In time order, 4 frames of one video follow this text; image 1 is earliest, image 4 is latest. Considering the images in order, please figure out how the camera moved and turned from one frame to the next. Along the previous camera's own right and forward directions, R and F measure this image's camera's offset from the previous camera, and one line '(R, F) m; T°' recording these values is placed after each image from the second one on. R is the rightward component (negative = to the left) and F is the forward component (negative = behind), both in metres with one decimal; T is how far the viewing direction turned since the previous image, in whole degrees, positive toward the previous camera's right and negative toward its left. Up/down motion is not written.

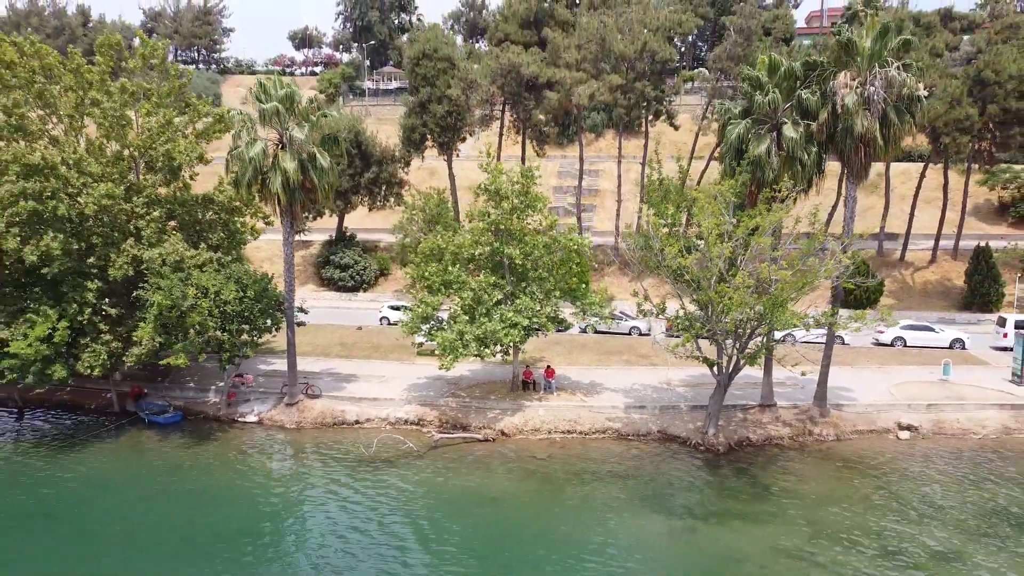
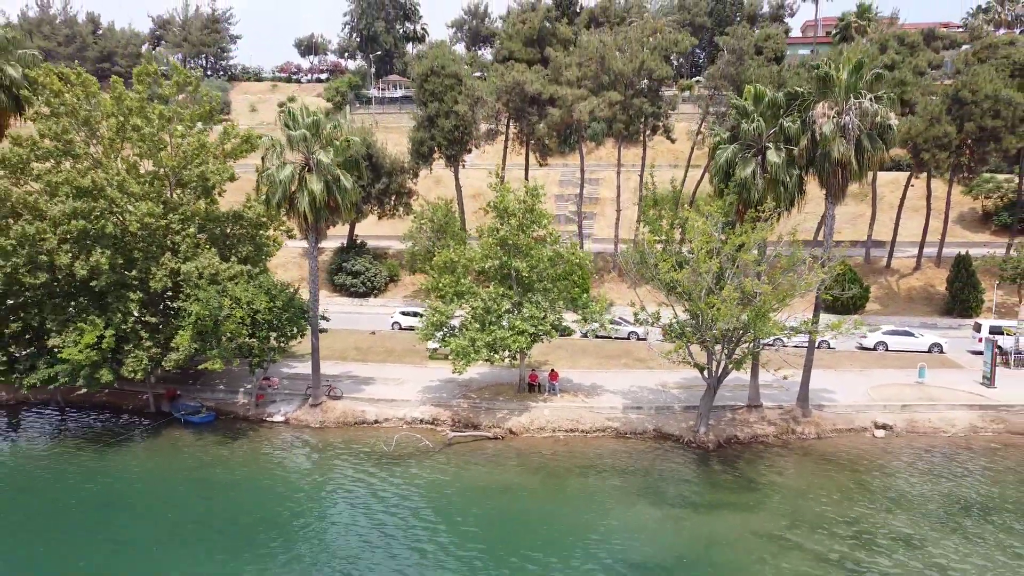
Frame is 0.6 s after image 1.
(-0.2, -1.8) m; 0°
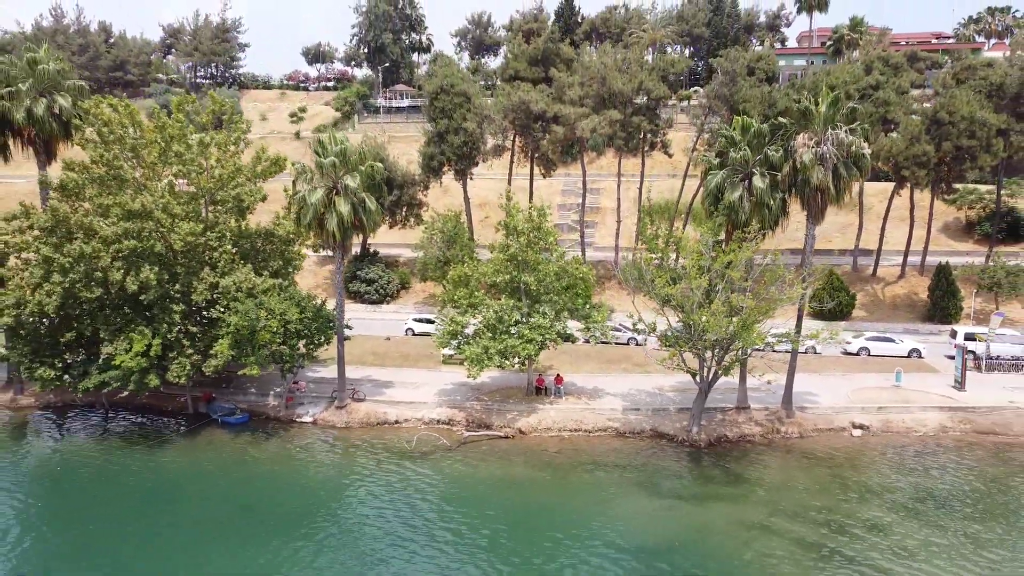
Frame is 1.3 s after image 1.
(-0.3, -2.2) m; 0°
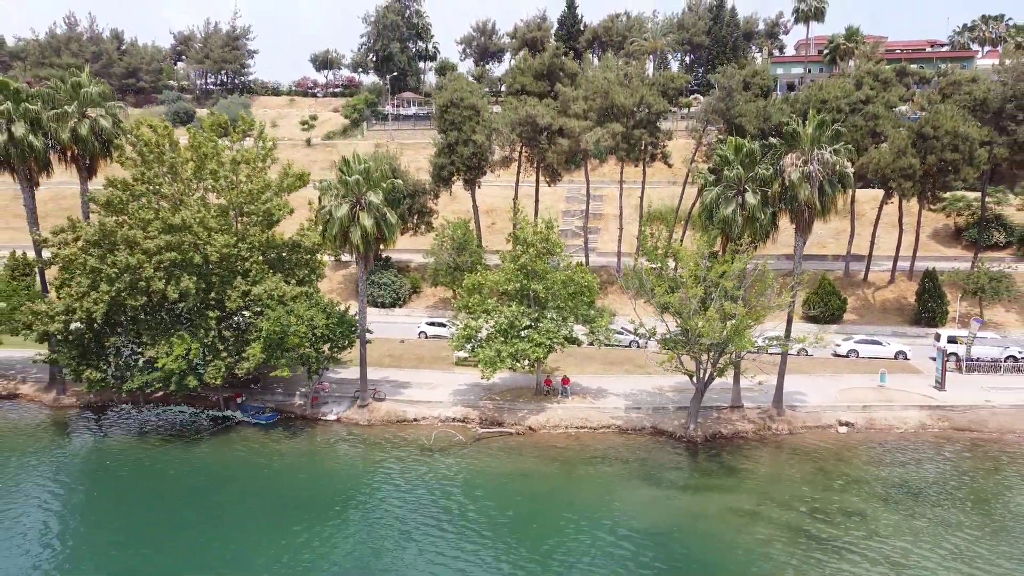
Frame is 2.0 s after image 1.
(-0.3, -2.0) m; 0°
